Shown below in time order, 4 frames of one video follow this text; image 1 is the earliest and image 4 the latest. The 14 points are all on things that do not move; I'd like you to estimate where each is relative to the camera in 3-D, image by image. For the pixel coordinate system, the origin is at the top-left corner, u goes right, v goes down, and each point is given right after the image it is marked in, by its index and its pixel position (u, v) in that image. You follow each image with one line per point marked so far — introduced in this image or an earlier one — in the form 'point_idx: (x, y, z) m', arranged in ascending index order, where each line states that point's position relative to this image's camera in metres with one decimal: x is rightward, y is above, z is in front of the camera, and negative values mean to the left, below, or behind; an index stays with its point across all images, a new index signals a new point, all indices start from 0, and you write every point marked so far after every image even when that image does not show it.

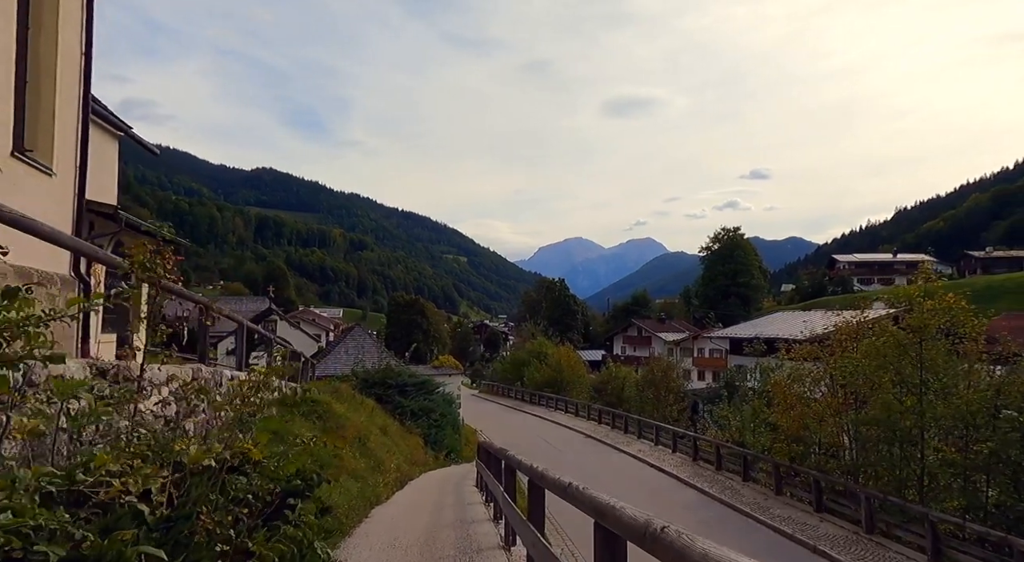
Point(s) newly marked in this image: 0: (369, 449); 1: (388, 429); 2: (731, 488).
0: (-2.5, -3.0, +12.3) m
1: (-2.8, -3.3, +16.1) m
2: (+5.7, -5.4, +18.7) m
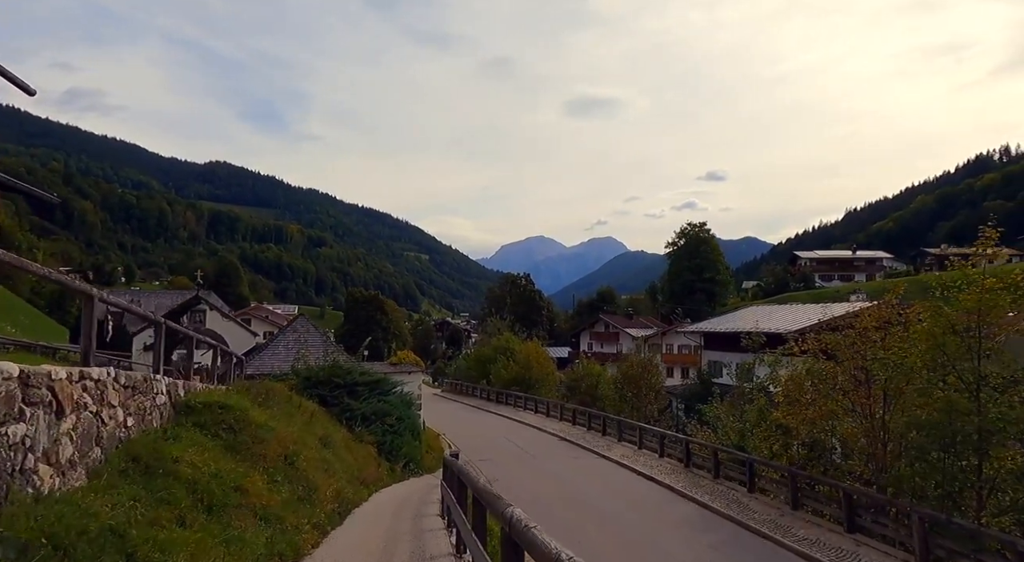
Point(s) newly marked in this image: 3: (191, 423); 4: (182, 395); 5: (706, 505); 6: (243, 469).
0: (-2.8, -2.5, +9.3) m
1: (-3.3, -2.9, +13.1) m
2: (+5.0, -4.9, +16.1) m
3: (-3.8, -1.7, +8.5) m
4: (-4.2, -1.5, +9.2) m
5: (+4.3, -5.0, +15.9) m
6: (-2.9, -2.0, +7.7) m
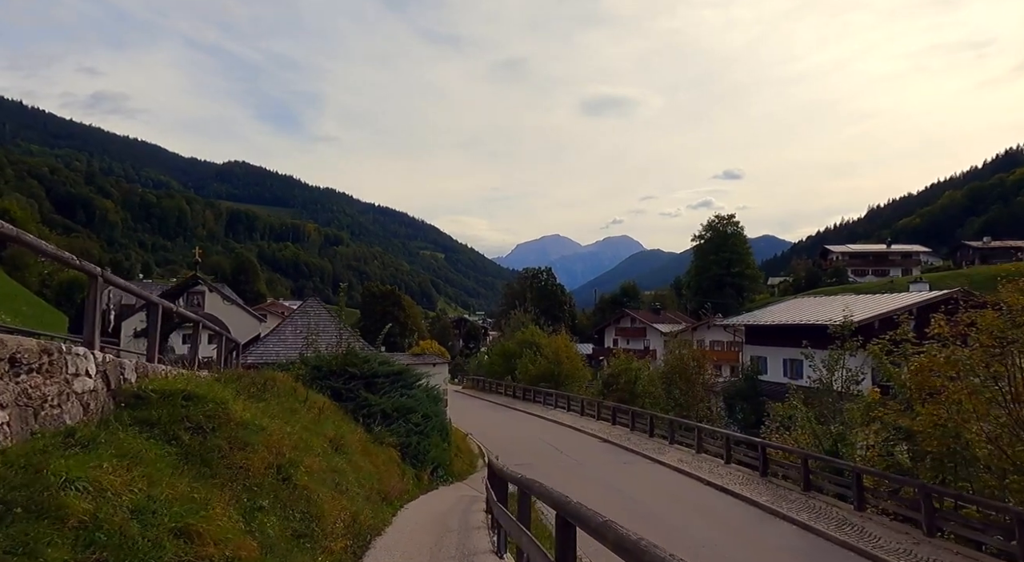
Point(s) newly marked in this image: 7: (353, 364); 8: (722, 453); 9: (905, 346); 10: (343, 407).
0: (-2.0, -1.9, +6.5) m
1: (-2.4, -2.3, +10.2) m
2: (+6.0, -4.3, +13.1) m
3: (-3.0, -1.1, +5.7) m
4: (-3.4, -0.9, +6.4) m
5: (+5.3, -4.4, +12.9) m
6: (-2.1, -1.4, +4.9) m
7: (-3.3, -1.7, +15.0) m
8: (+5.7, -4.7, +19.7) m
9: (+7.5, -1.1, +13.7) m
10: (-3.3, -2.5, +14.1) m
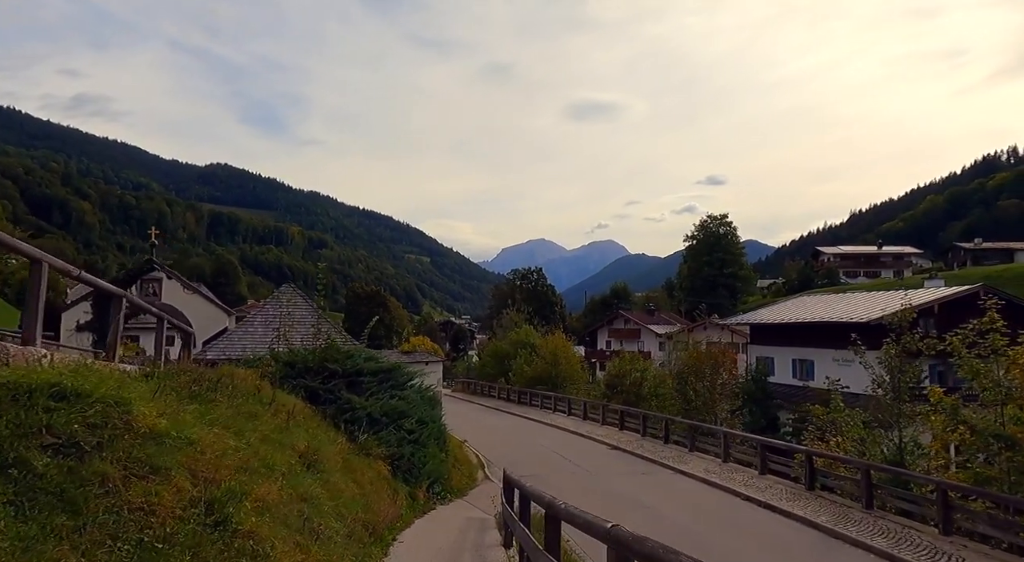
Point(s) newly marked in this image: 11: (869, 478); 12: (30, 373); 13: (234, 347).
0: (-1.6, -1.5, +4.1) m
1: (-2.1, -1.9, +7.8) m
2: (+6.2, -4.0, +10.8) m
3: (-2.6, -0.7, +3.3) m
4: (-3.0, -0.5, +4.0) m
5: (+5.5, -4.0, +10.6) m
6: (-1.7, -1.0, +2.4) m
7: (-3.1, -1.4, +12.6) m
8: (+5.8, -4.4, +17.4) m
9: (+7.7, -0.7, +11.5) m
10: (-3.1, -2.1, +11.6) m
11: (+6.5, -3.6, +13.1) m
12: (-2.8, -0.5, +4.2) m
13: (-6.1, -1.5, +16.0) m
